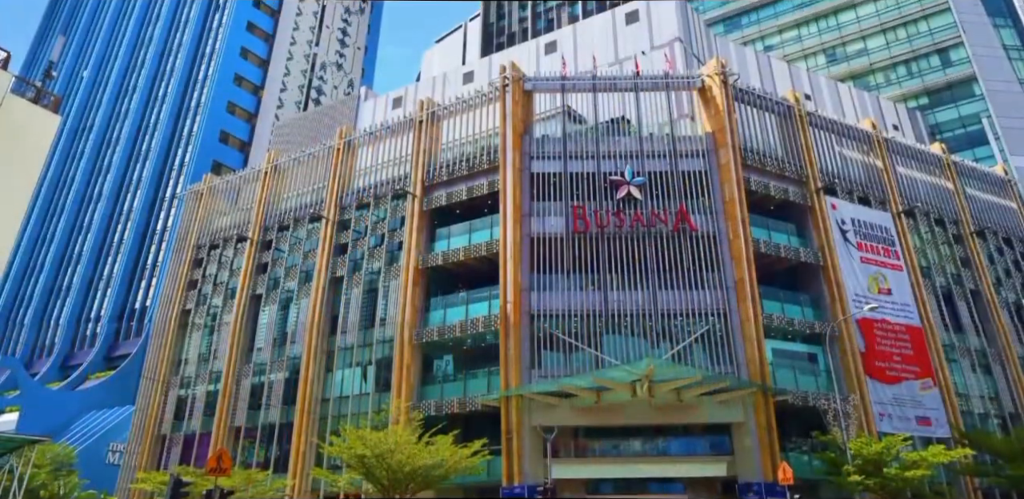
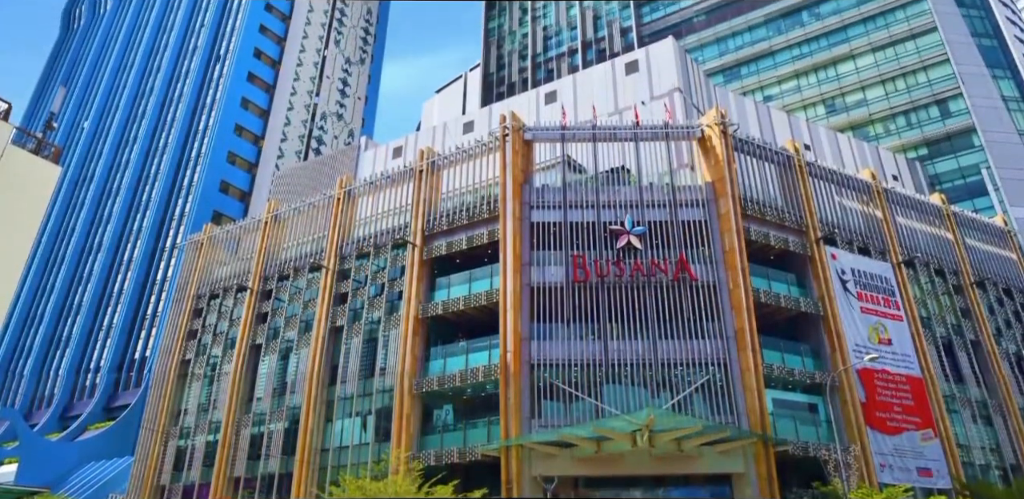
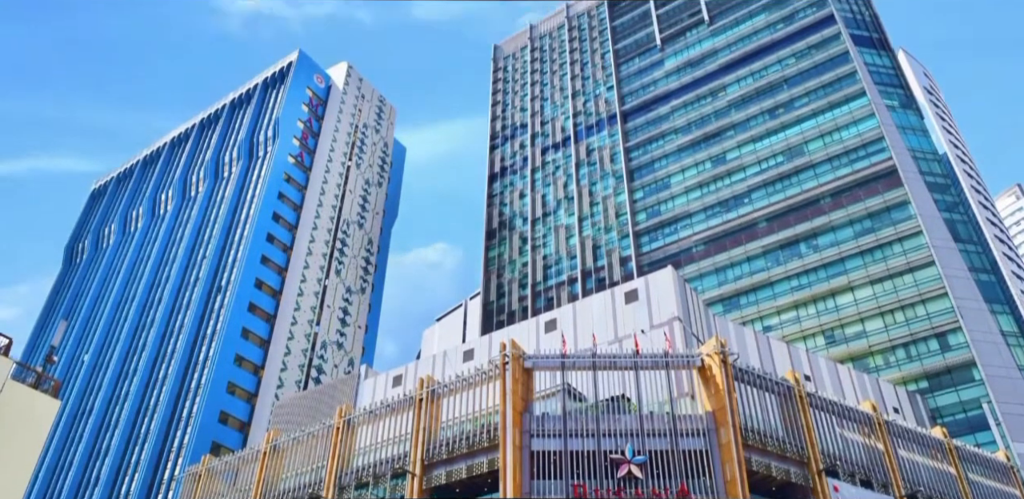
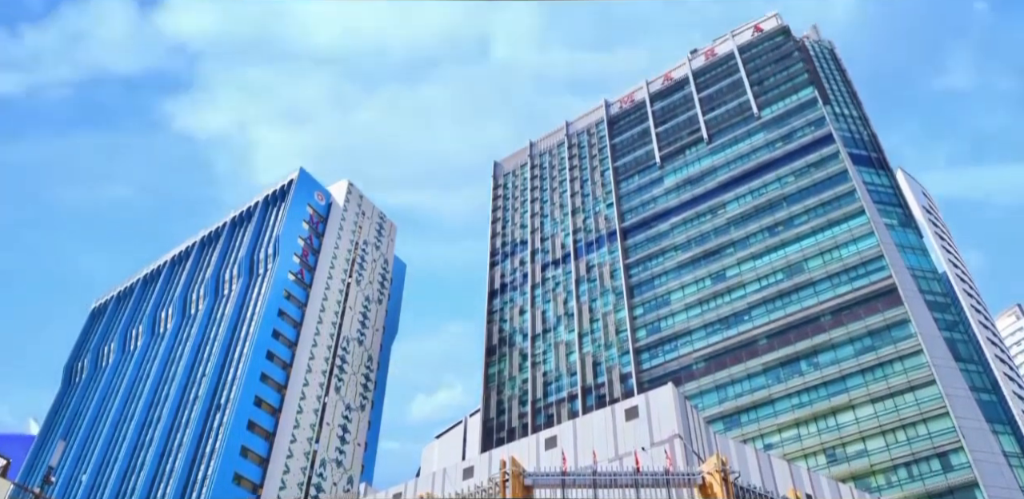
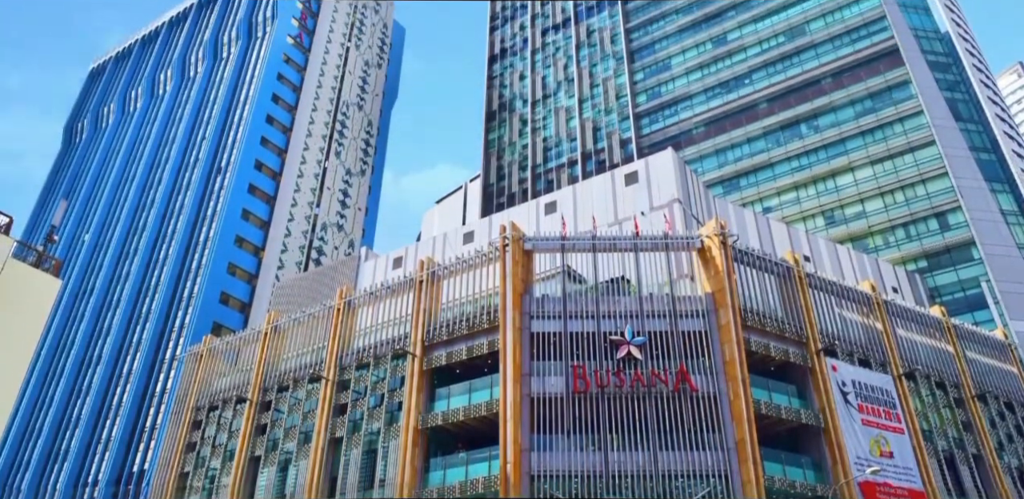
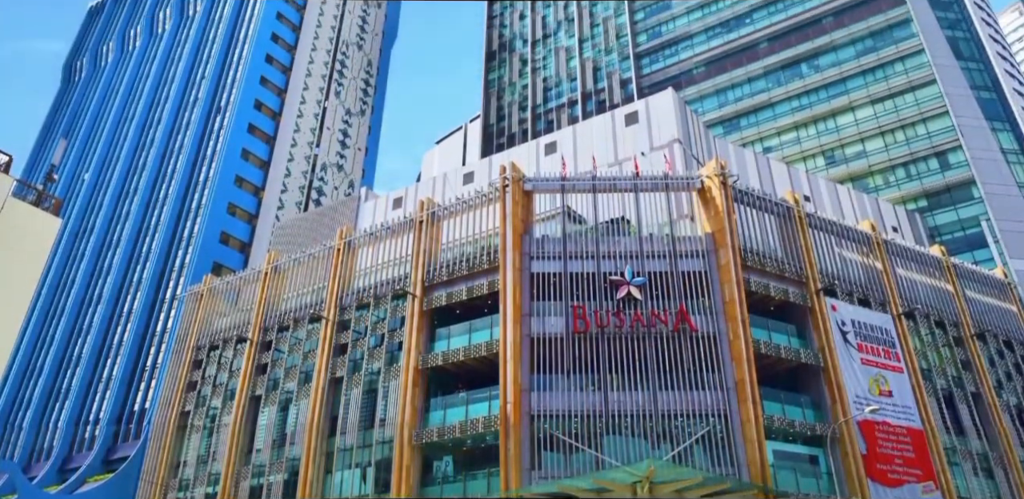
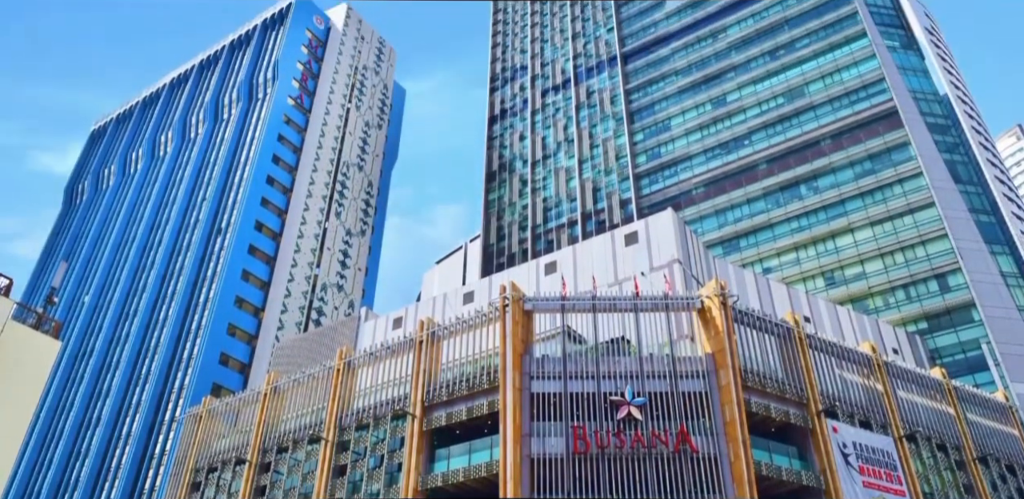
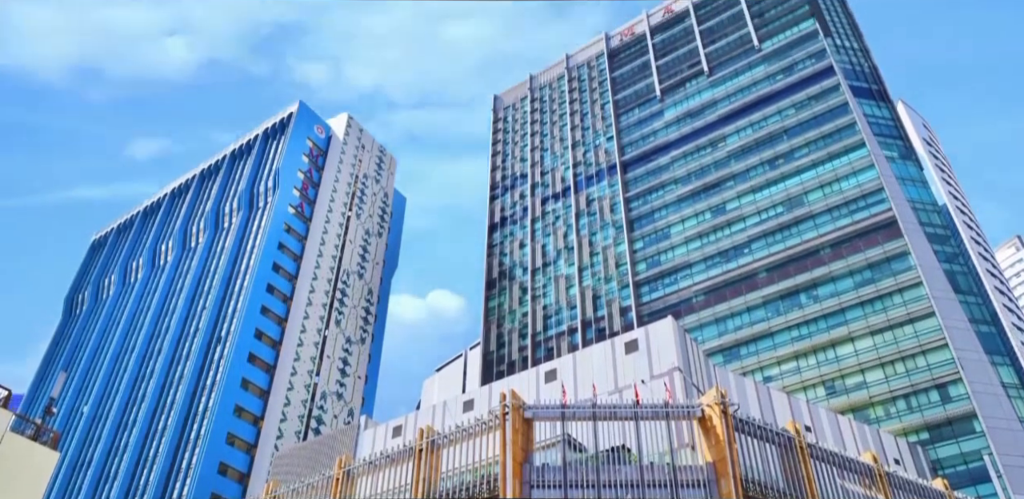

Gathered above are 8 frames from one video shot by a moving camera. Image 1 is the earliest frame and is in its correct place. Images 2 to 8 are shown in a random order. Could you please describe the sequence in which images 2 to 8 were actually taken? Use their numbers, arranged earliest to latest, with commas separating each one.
2, 6, 5, 7, 3, 8, 4
